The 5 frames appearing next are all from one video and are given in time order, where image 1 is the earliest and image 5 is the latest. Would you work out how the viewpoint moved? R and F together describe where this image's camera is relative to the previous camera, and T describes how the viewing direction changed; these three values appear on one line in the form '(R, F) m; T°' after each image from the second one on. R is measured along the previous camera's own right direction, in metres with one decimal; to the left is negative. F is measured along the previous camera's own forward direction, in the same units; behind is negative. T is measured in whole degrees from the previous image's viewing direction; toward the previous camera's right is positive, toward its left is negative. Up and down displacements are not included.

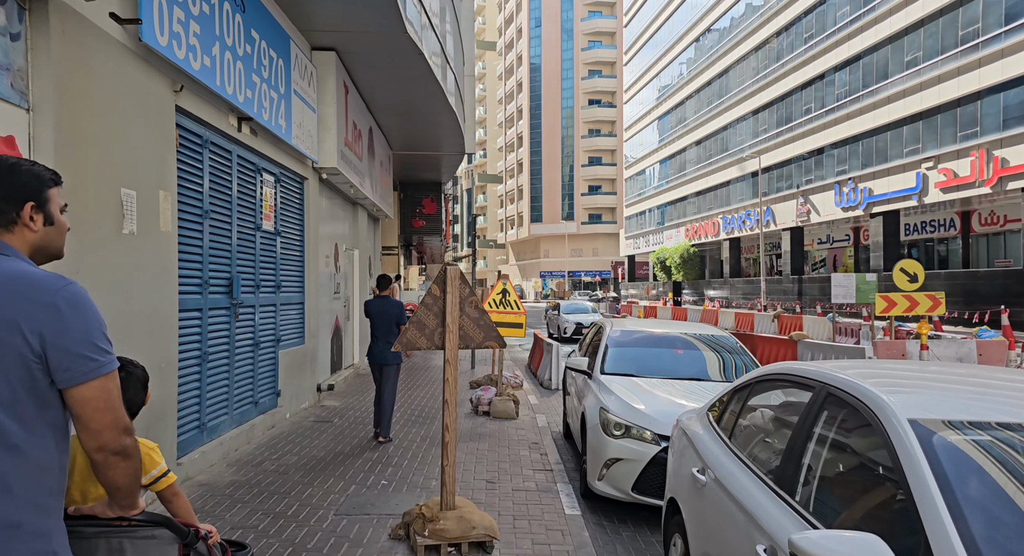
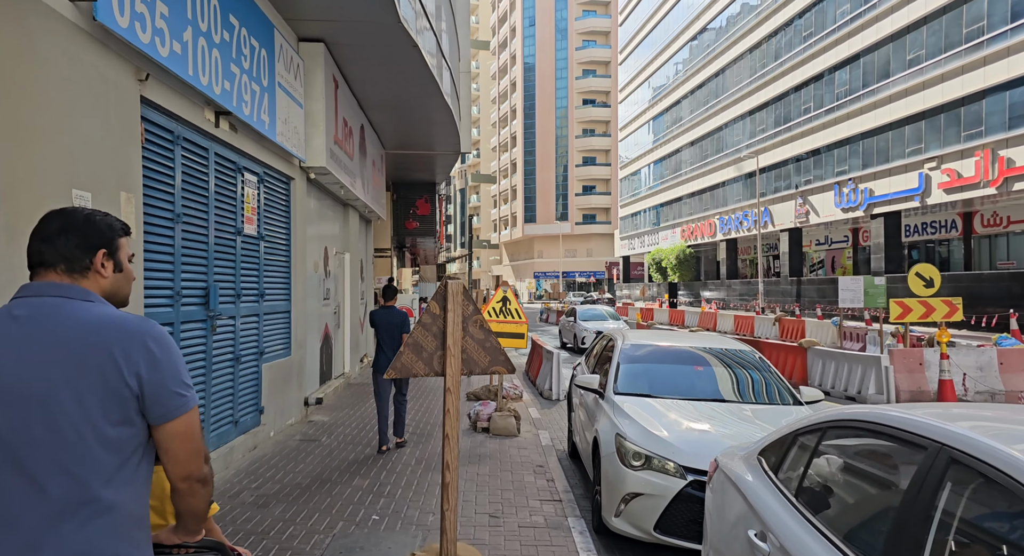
(-0.1, +0.6) m; +1°
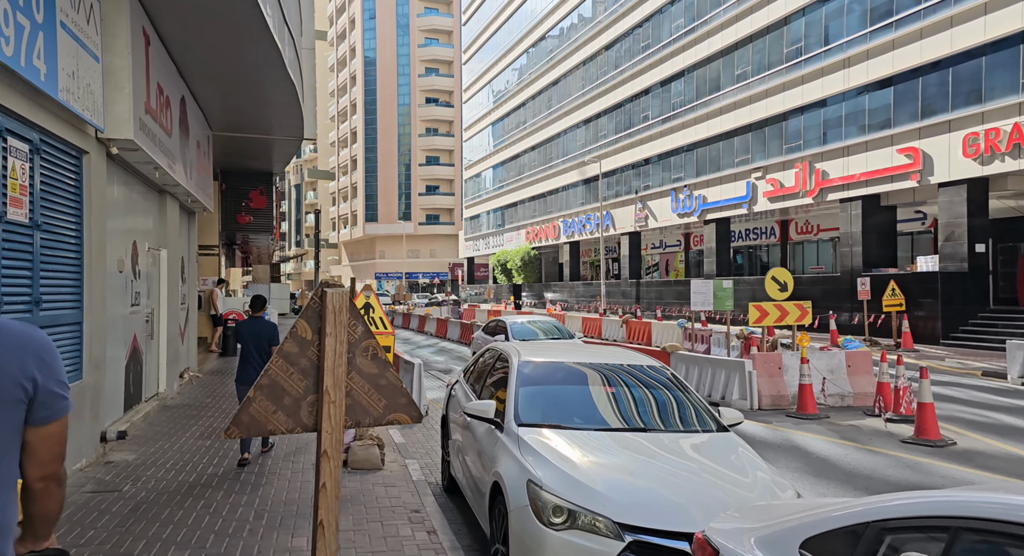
(-0.3, +1.2) m; +13°
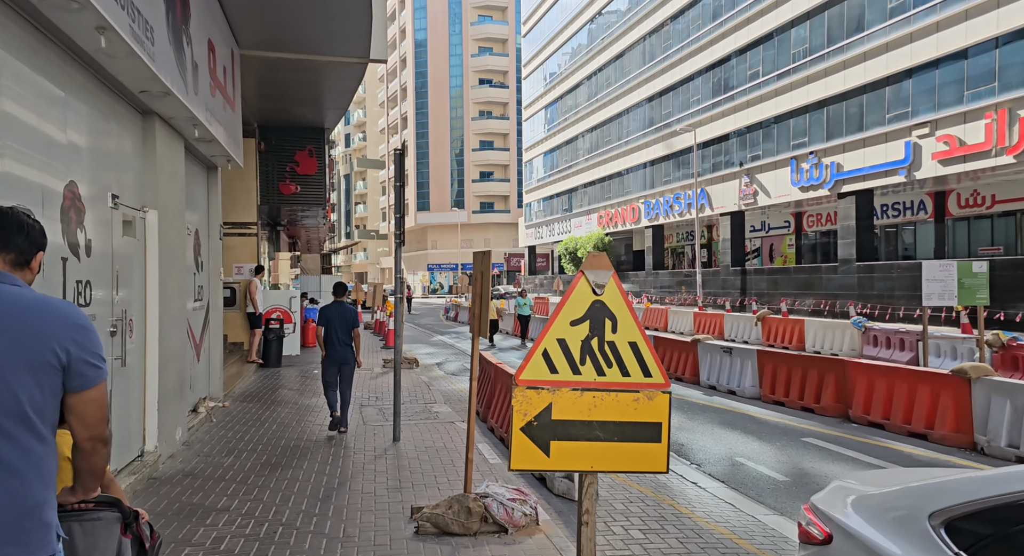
(-1.7, +4.7) m; -4°
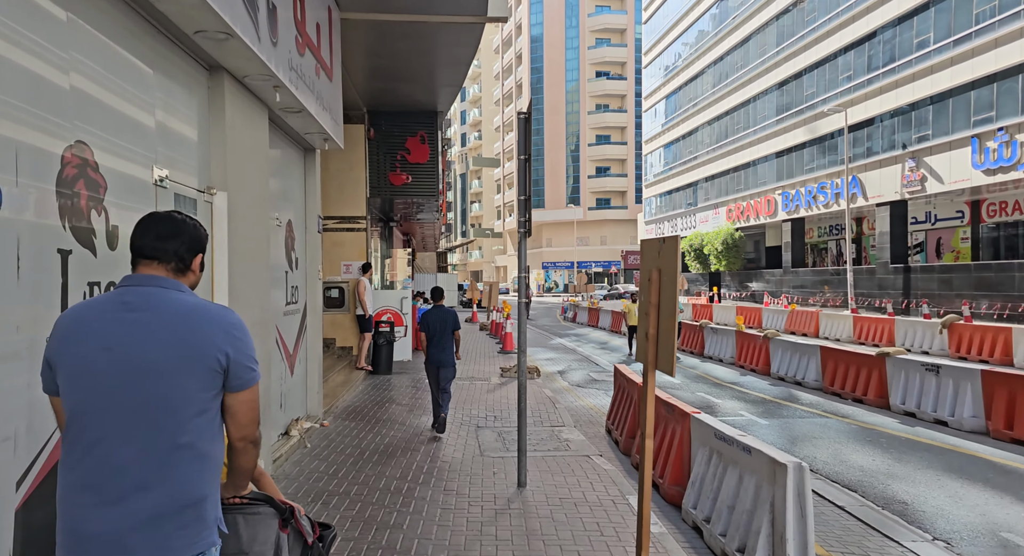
(-0.4, +1.8) m; -10°
